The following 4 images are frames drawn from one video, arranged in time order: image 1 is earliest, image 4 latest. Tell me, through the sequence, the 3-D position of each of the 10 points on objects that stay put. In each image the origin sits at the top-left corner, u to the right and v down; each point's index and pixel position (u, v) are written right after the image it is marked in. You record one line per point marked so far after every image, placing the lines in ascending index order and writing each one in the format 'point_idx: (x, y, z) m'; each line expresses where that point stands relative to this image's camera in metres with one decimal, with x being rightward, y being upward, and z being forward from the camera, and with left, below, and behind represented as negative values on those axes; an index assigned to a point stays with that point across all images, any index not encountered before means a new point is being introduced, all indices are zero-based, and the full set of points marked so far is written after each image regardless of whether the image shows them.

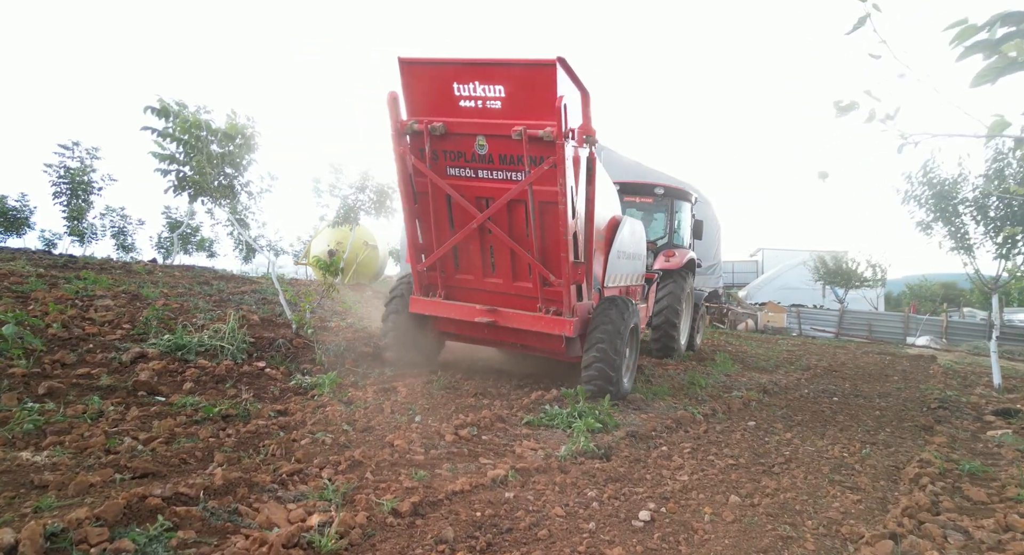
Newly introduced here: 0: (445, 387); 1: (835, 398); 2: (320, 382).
0: (-0.6, -0.9, +4.9) m
1: (+3.5, -1.3, +6.3) m
2: (-1.5, -0.8, +4.4) m
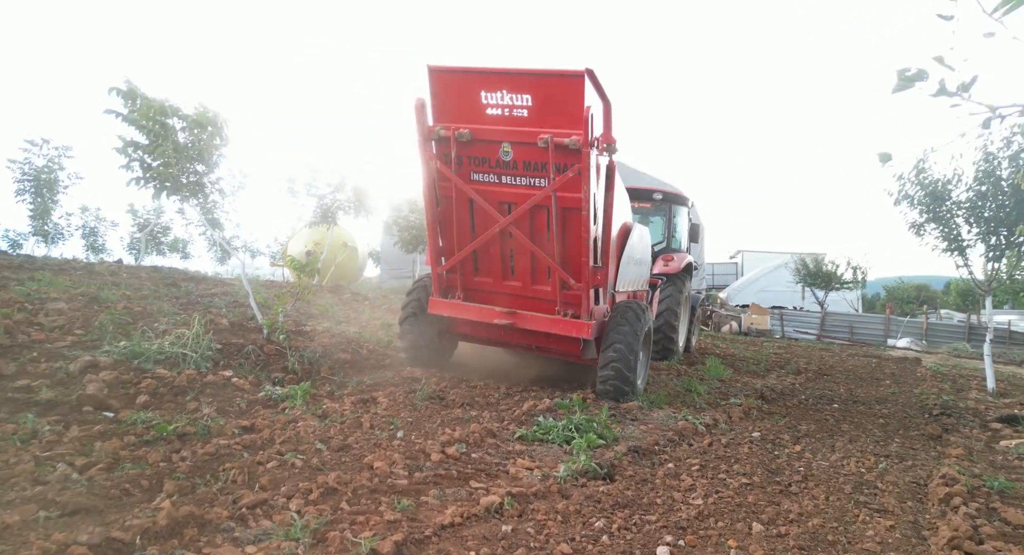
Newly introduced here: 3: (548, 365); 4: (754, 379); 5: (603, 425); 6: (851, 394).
0: (-0.6, -0.9, +4.5) m
1: (+3.4, -1.3, +6.1) m
2: (-1.5, -0.8, +4.1) m
3: (+0.5, -1.1, +6.6) m
4: (+3.4, -1.4, +8.0) m
5: (+0.6, -1.0, +3.9) m
6: (+4.2, -1.4, +7.2) m
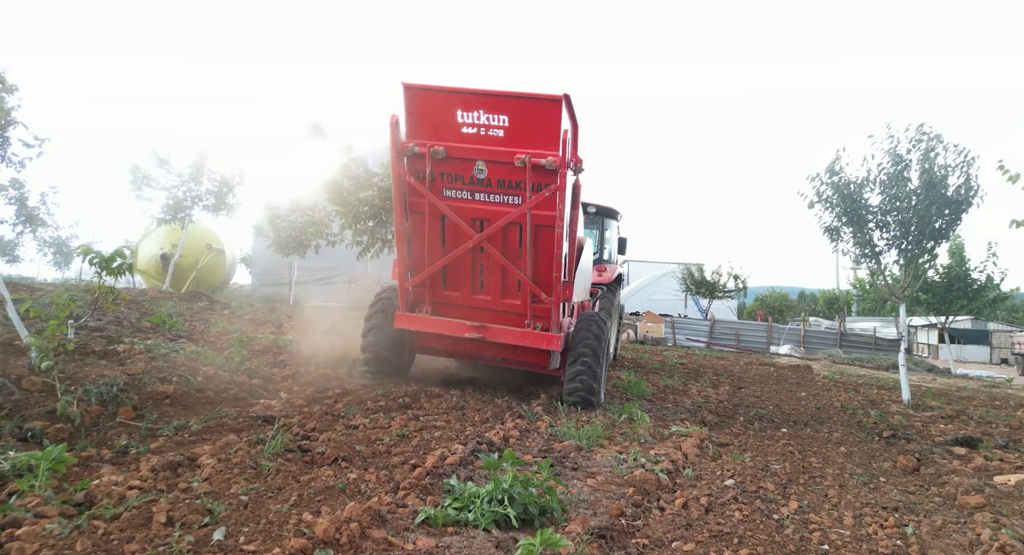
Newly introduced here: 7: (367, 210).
0: (-1.2, -0.9, +3.1) m
1: (+2.5, -1.4, +5.4) m
2: (-2.0, -0.8, +2.4) m
3: (-0.4, -1.1, +5.3) m
4: (+2.1, -1.5, +7.2) m
5: (+0.2, -1.0, +2.7) m
6: (+3.1, -1.5, +6.5) m
7: (-2.3, +1.2, +9.6) m
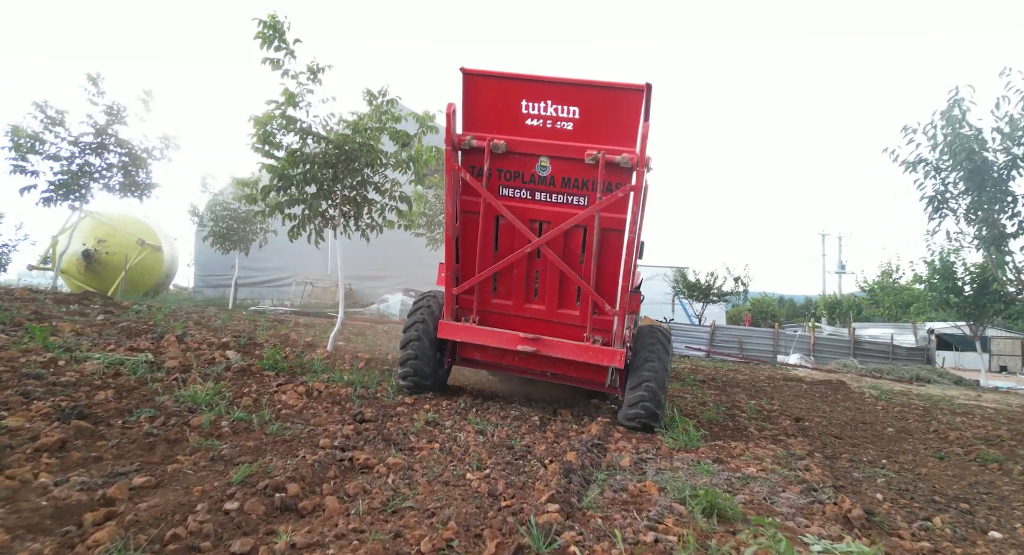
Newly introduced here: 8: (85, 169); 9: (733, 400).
0: (-1.2, -0.8, +0.6) m
1: (+2.4, -1.3, +3.0) m
2: (-2.0, -0.6, 0.0) m
3: (-0.5, -1.0, +2.9) m
4: (+1.9, -1.4, +4.9) m
5: (+0.2, -0.8, +0.3) m
6: (+2.9, -1.4, +4.2) m
7: (-2.6, +1.2, +7.1) m
8: (-7.6, +1.9, +10.4) m
9: (+3.0, -1.7, +7.9) m
